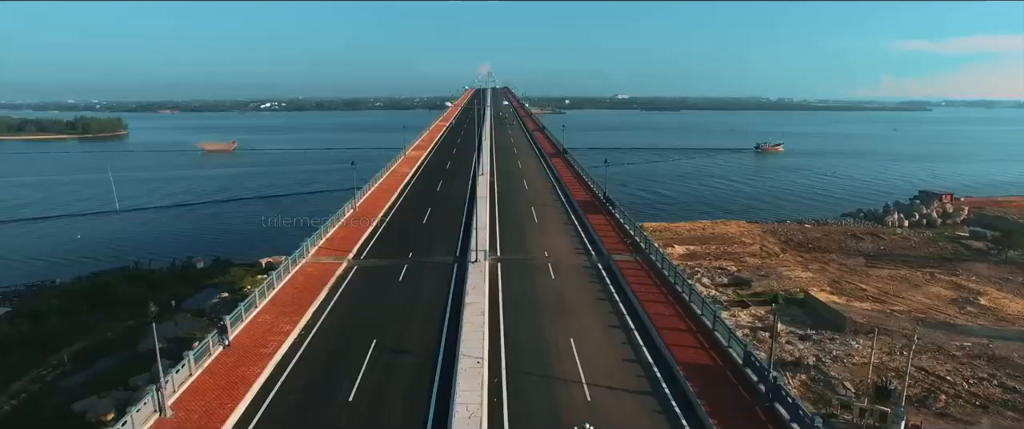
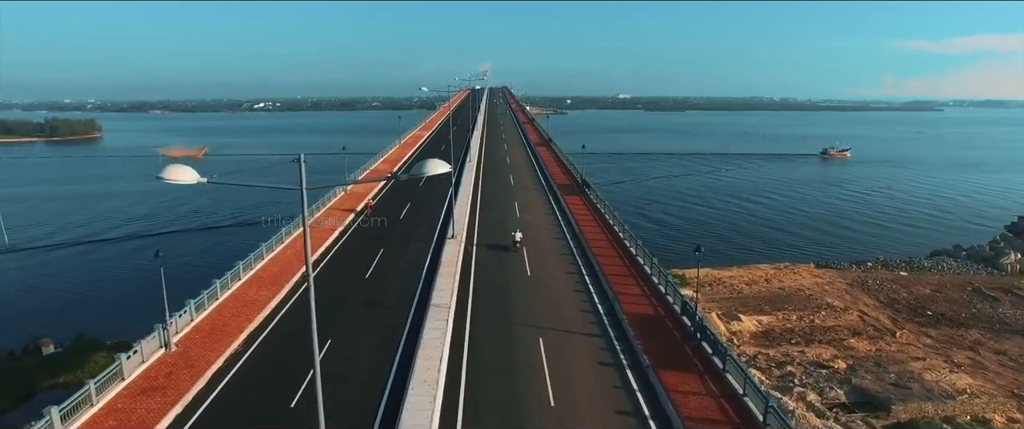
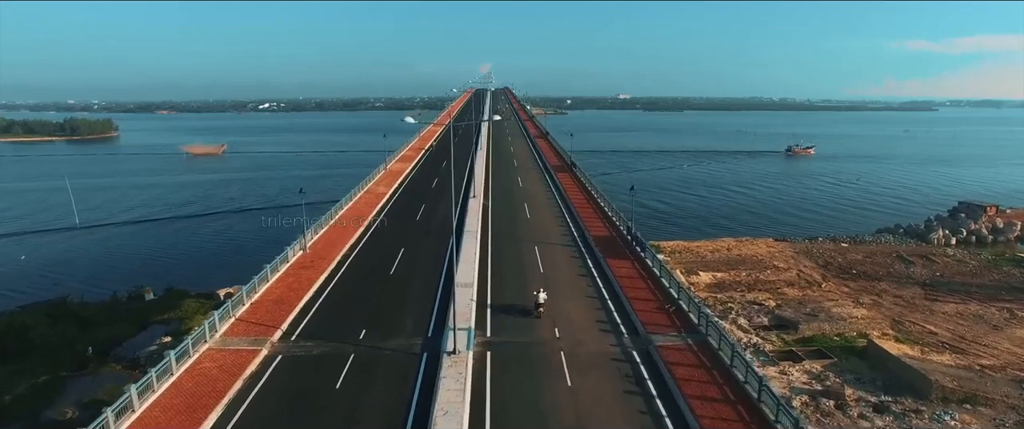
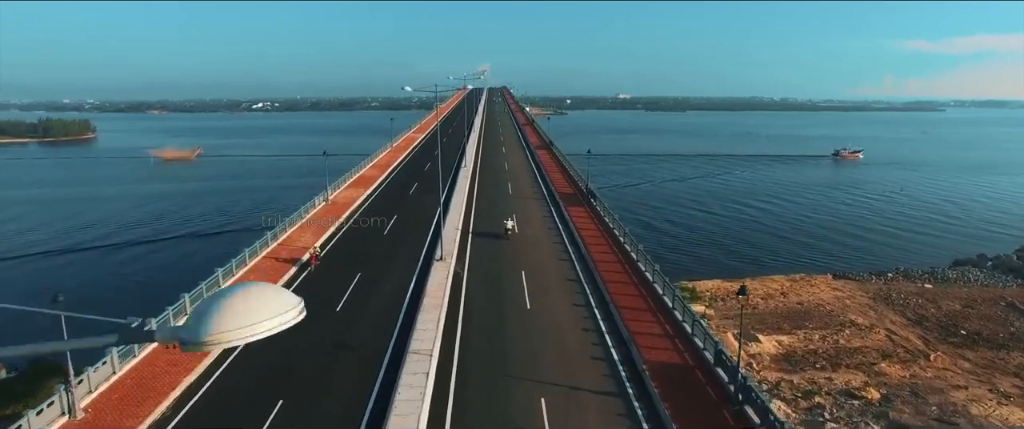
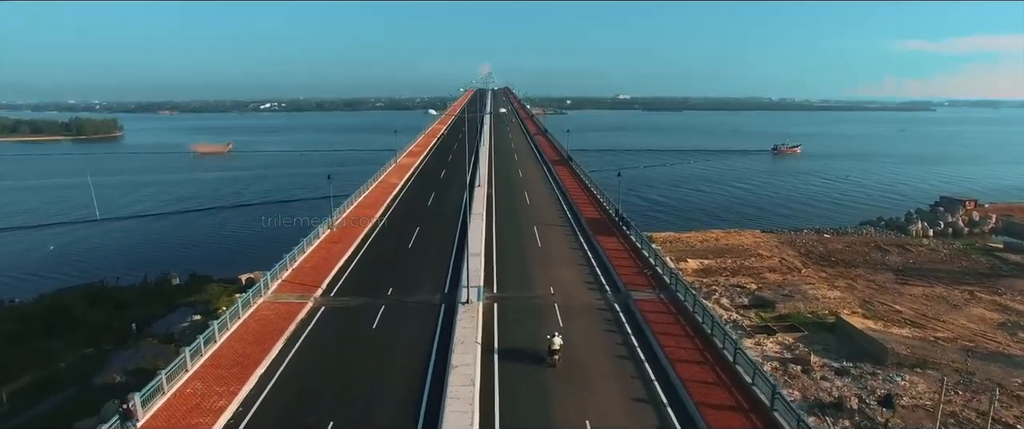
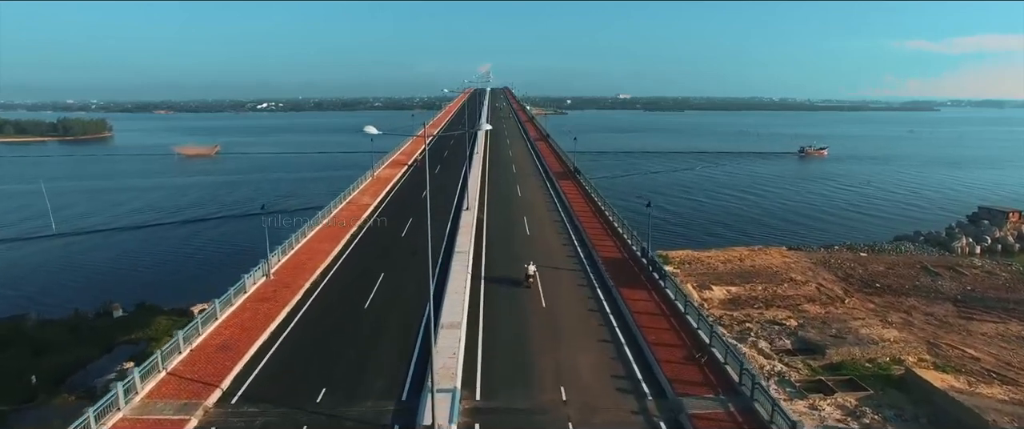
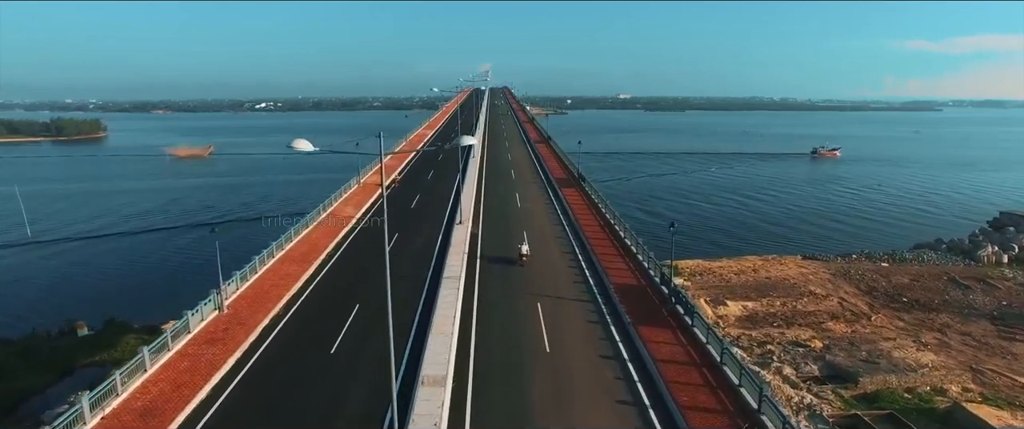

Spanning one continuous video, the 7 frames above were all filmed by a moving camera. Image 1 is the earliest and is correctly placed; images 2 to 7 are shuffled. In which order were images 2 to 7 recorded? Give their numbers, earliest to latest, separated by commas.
5, 3, 6, 7, 2, 4
